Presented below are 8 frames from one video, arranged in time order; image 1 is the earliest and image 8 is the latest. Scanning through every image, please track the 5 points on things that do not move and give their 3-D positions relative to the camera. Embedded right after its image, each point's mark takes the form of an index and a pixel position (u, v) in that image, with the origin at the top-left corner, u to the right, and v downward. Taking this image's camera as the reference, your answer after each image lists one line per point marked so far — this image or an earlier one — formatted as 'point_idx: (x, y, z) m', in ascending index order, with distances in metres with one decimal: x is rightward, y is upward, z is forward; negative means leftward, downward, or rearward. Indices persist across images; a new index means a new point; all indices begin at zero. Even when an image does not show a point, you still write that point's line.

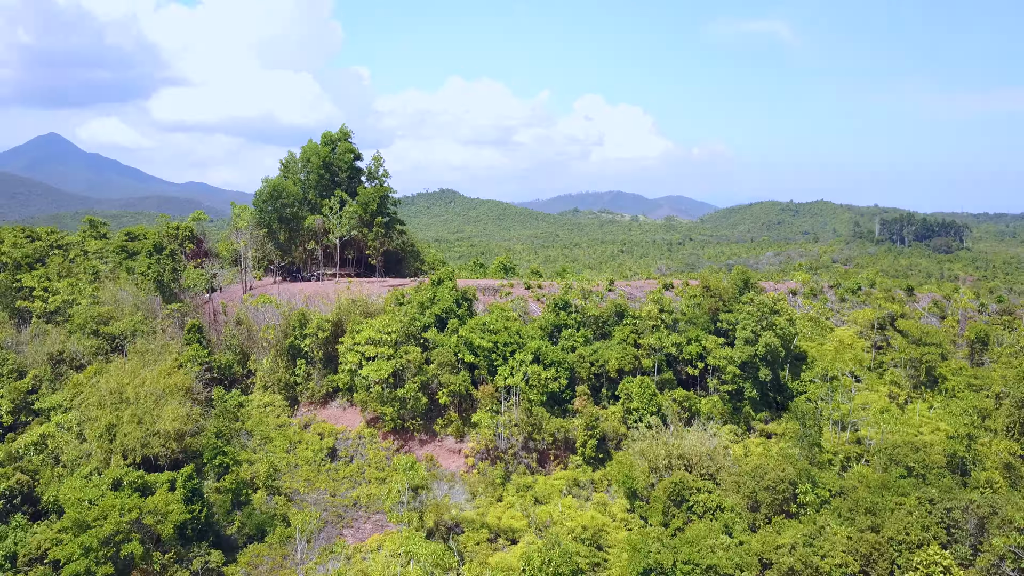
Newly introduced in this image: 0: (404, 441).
0: (-2.5, -3.5, +19.2) m
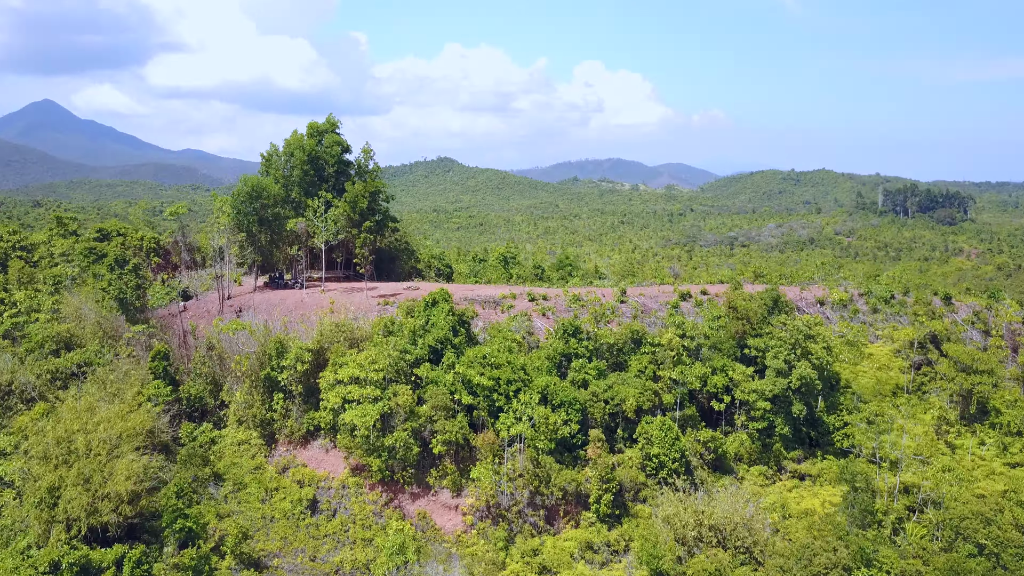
0: (-2.4, -4.2, +16.9) m
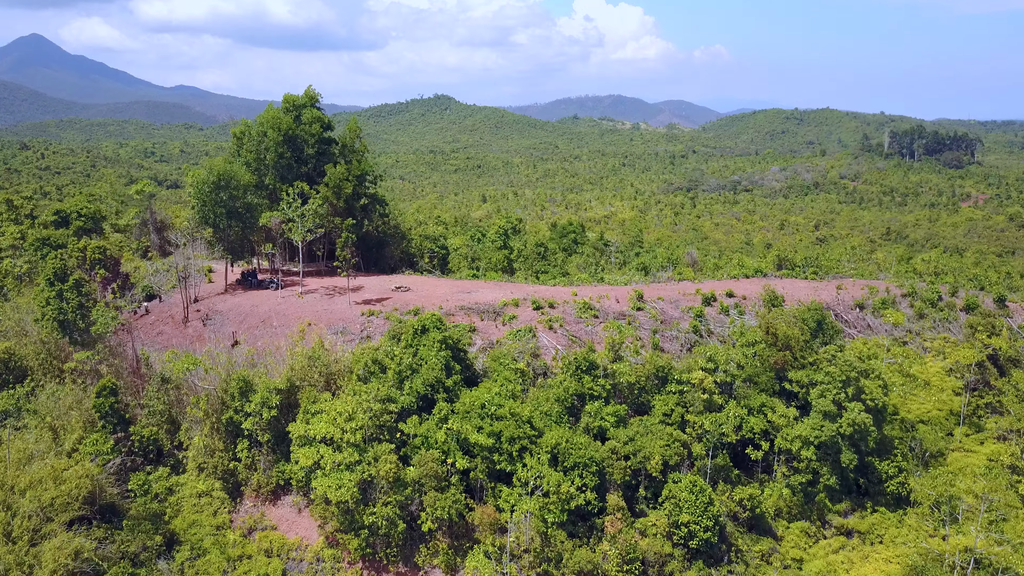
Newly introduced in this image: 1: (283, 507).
0: (-2.3, -4.9, +14.4) m
1: (-4.4, -4.2, +16.1) m
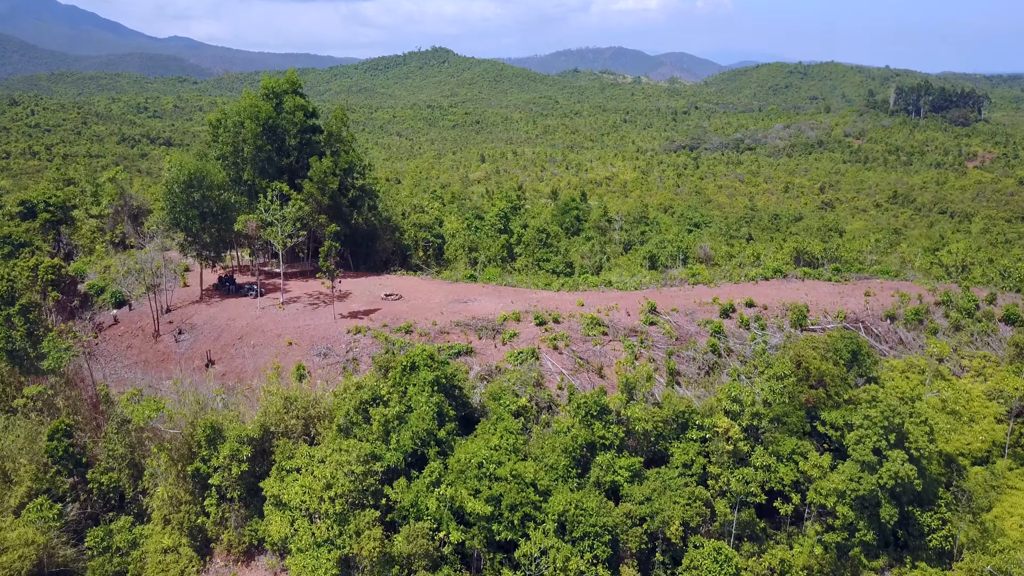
0: (-2.3, -5.6, +12.8) m
1: (-4.4, -4.8, +14.4) m
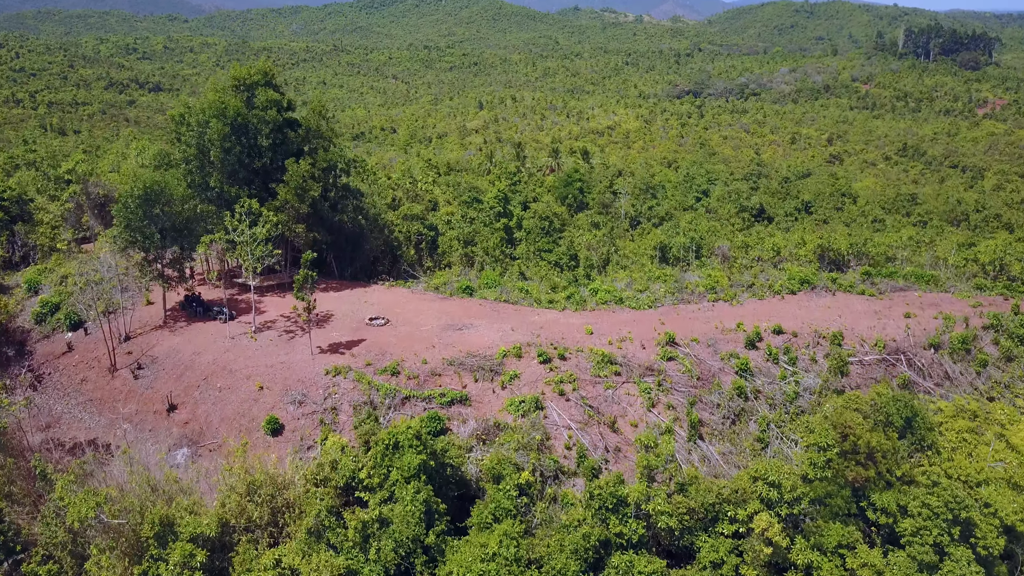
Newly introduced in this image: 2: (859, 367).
0: (-2.3, -6.7, +10.9) m
1: (-4.4, -5.8, +12.5) m
2: (+7.6, -1.7, +18.4) m
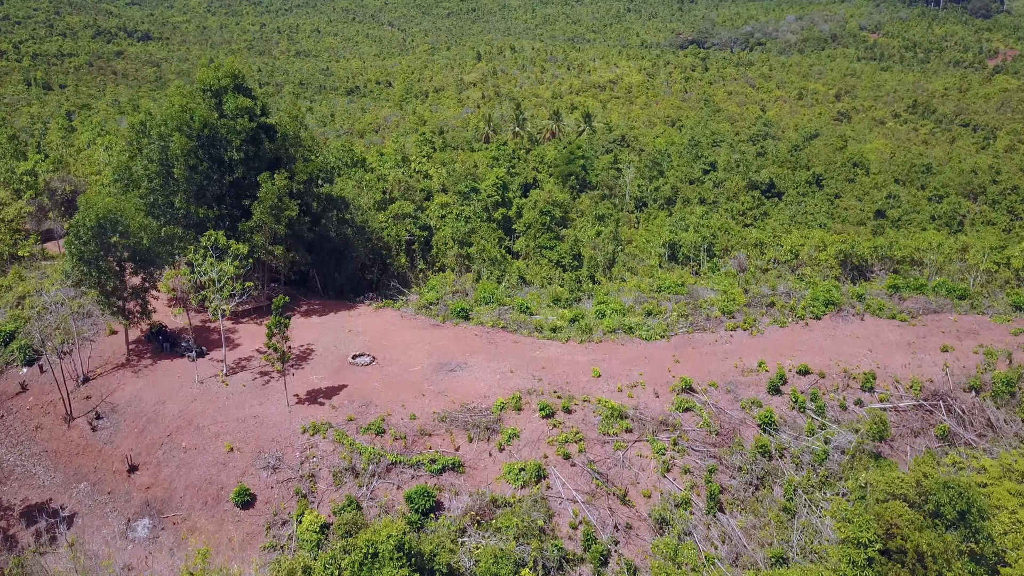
0: (-2.3, -8.0, +9.5) m
1: (-4.4, -7.0, +11.0) m
2: (+7.6, -2.5, +16.7) m
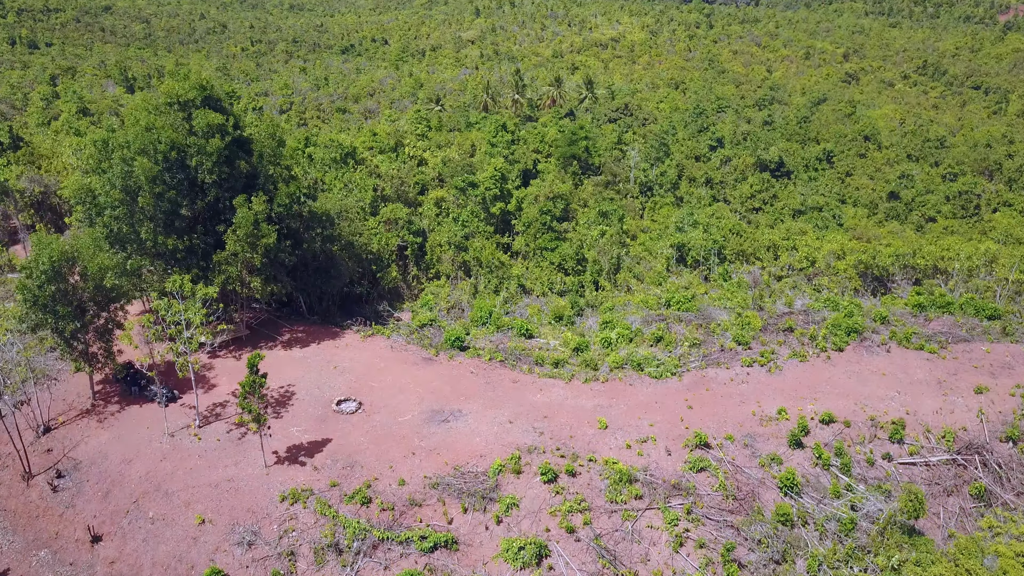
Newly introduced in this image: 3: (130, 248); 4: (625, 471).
0: (-2.4, -9.2, +8.5) m
1: (-4.4, -8.1, +10.0) m
2: (+7.6, -3.4, +15.4) m
3: (-7.5, +0.9, +16.5) m
4: (+1.9, -3.1, +14.4) m
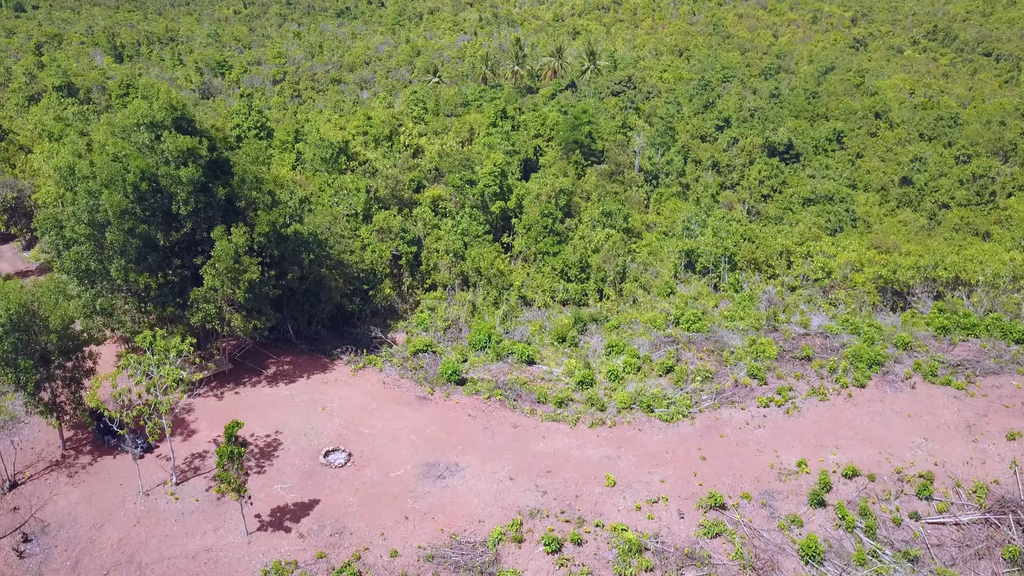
0: (-2.3, -10.3, +7.7) m
1: (-4.4, -9.2, +9.2) m
2: (+7.6, -4.2, +14.4) m
3: (-7.5, +0.1, +15.2) m
4: (+1.9, -4.0, +13.4) m
